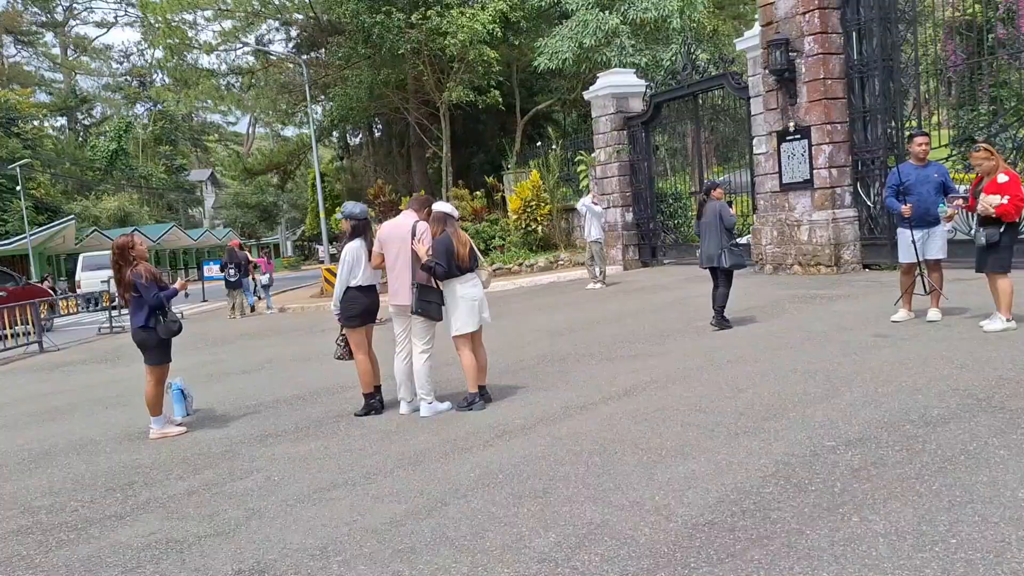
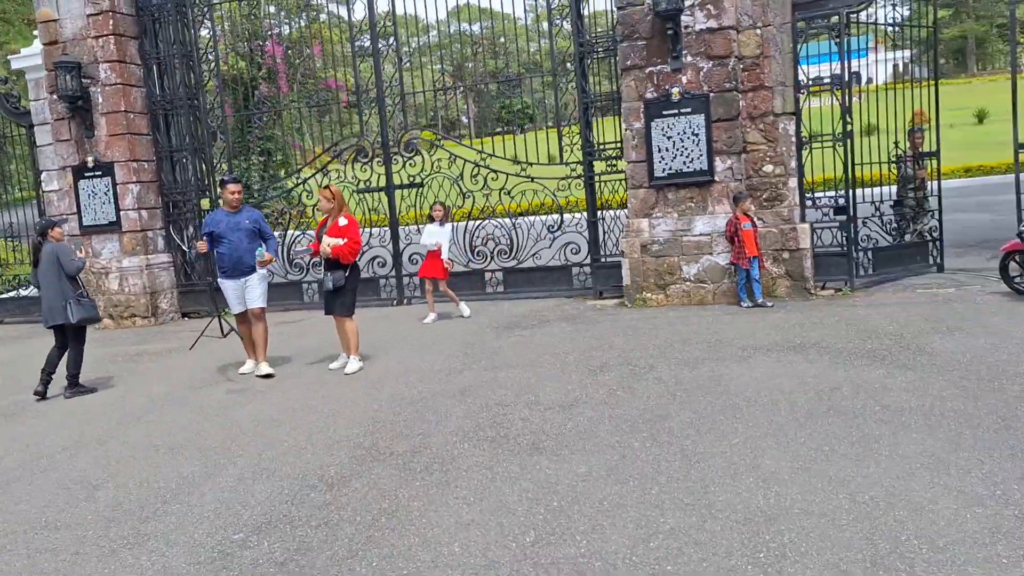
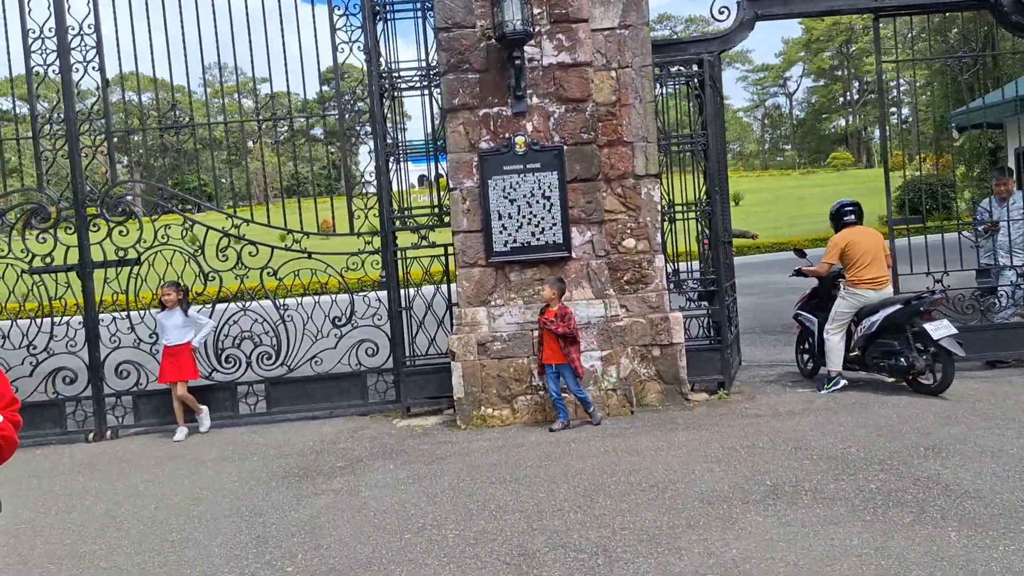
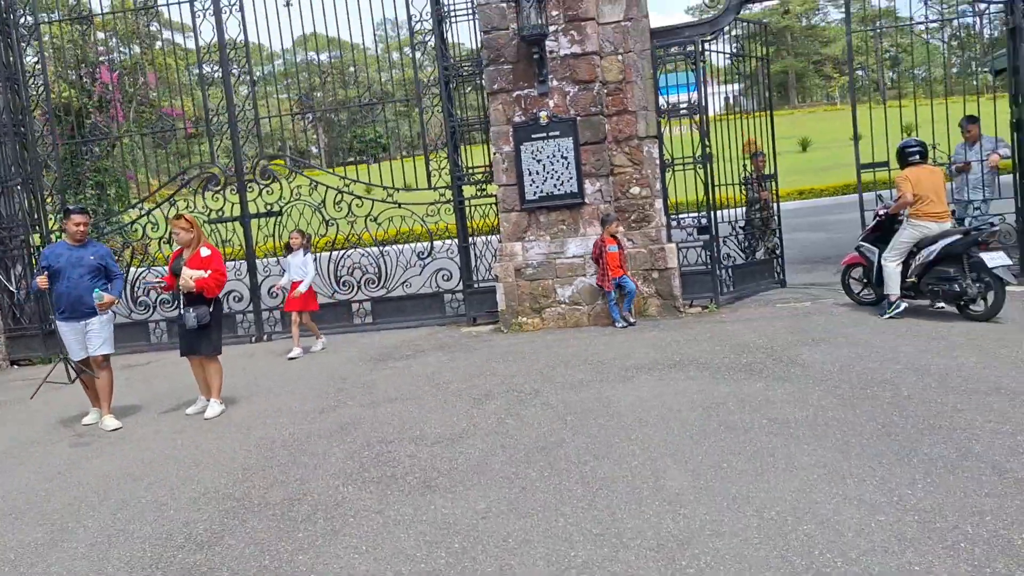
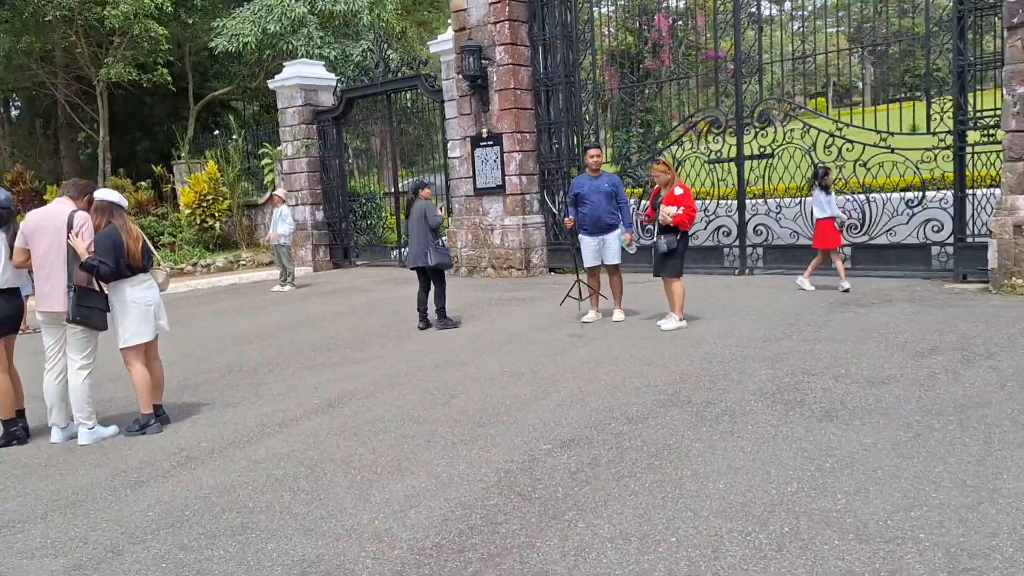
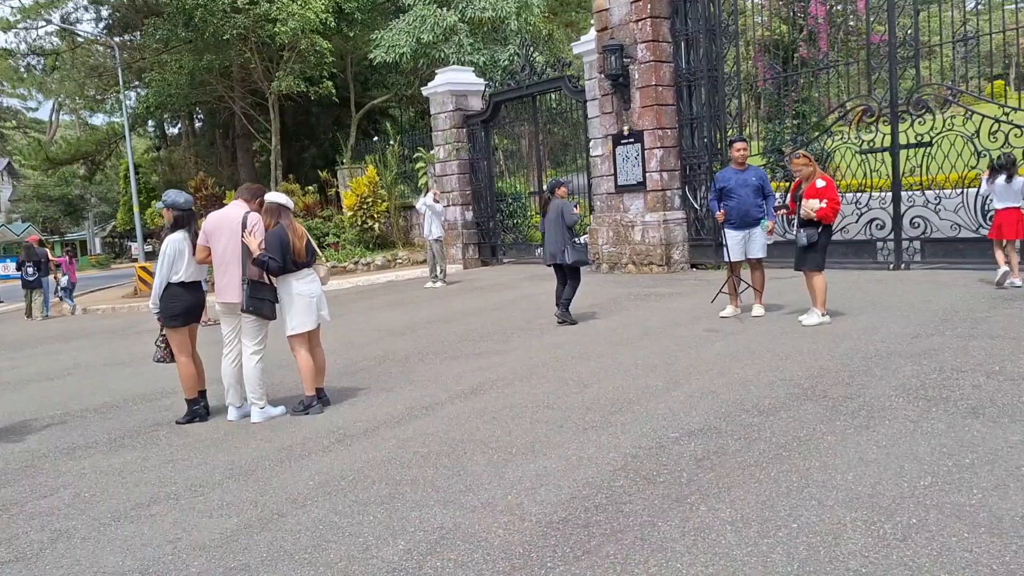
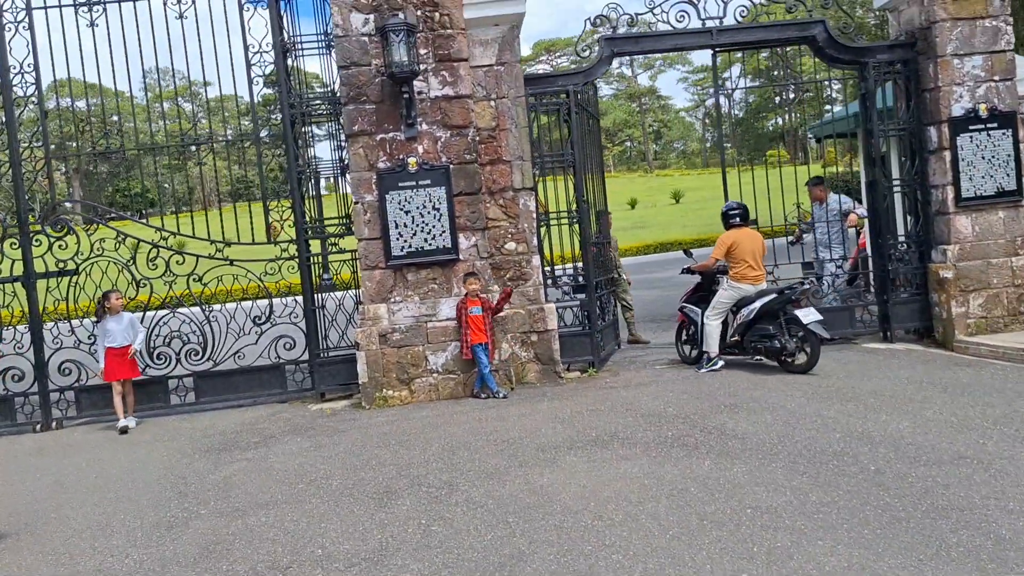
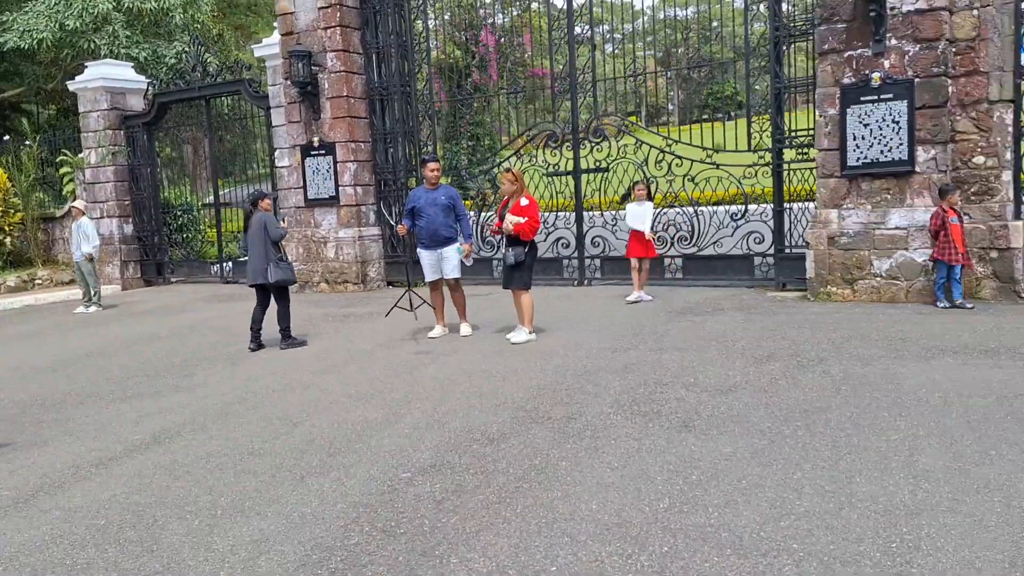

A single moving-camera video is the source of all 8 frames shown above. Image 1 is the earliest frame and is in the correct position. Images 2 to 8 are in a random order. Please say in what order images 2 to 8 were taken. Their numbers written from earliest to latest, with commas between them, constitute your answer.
6, 5, 8, 2, 4, 7, 3
